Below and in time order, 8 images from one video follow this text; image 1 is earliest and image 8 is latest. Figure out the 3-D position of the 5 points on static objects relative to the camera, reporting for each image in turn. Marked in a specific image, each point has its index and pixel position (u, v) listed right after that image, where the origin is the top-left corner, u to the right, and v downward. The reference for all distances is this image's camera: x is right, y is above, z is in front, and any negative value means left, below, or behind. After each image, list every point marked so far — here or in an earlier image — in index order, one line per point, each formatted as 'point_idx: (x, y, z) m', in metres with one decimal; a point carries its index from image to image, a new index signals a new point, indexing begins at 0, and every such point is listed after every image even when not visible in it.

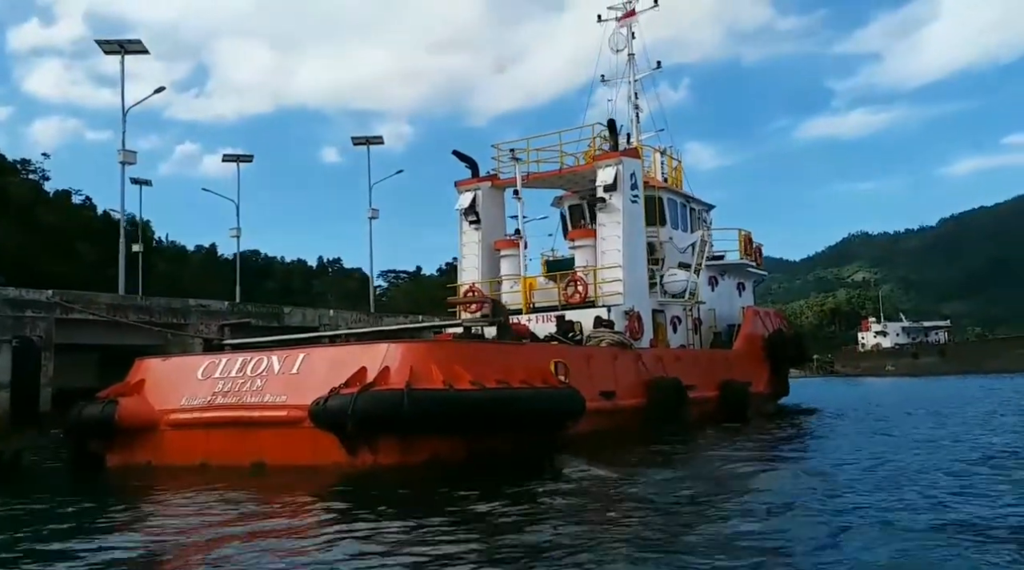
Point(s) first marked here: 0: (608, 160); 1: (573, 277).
0: (+1.6, +2.2, +16.4) m
1: (+1.0, +0.1, +15.9) m
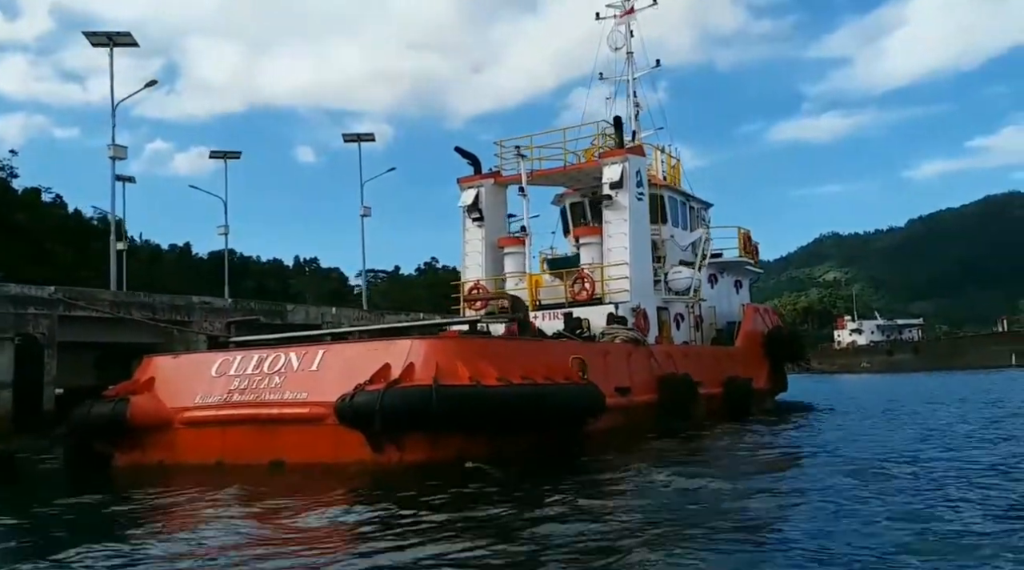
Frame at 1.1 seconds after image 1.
0: (+1.7, +2.2, +16.3) m
1: (+1.1, +0.2, +15.7) m
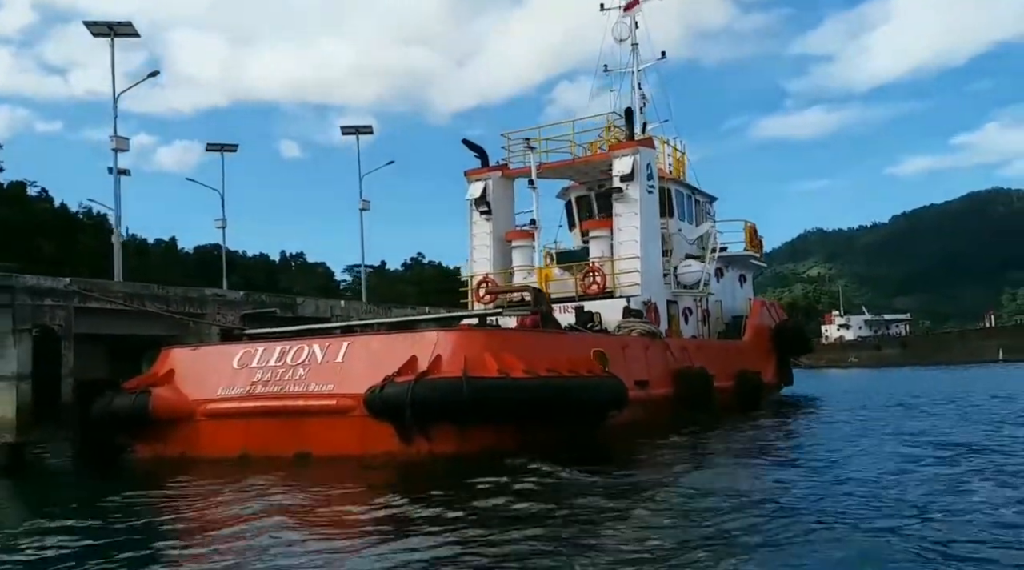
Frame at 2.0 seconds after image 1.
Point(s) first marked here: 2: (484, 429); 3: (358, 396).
0: (+1.9, +2.3, +16.3) m
1: (+1.3, +0.3, +15.7) m
2: (-0.2, -1.2, +8.2) m
3: (-1.3, -1.0, +8.3) m
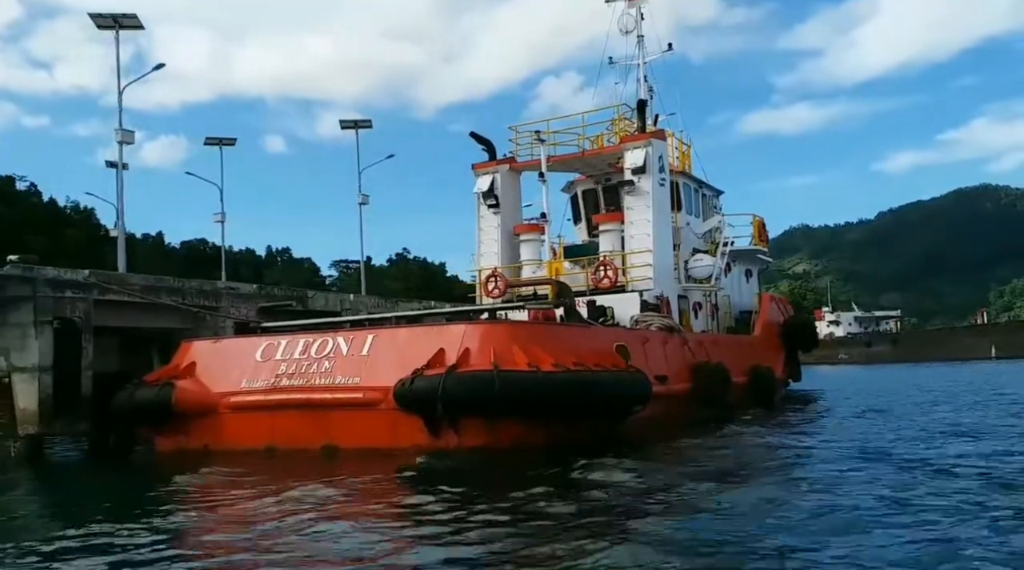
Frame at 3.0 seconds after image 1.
0: (+2.1, +2.4, +16.2) m
1: (+1.5, +0.4, +15.7) m
2: (0.0, -1.2, +8.2) m
3: (-1.1, -0.9, +8.3) m
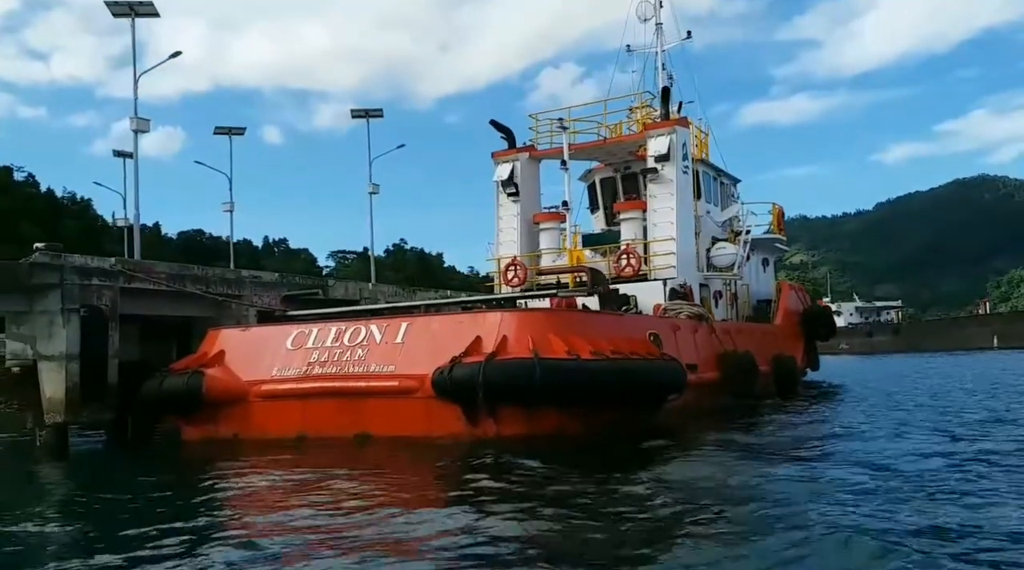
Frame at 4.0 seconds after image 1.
0: (+2.5, +2.6, +16.1) m
1: (+1.8, +0.6, +15.5) m
2: (+0.3, -1.1, +8.1) m
3: (-0.8, -0.8, +8.2) m
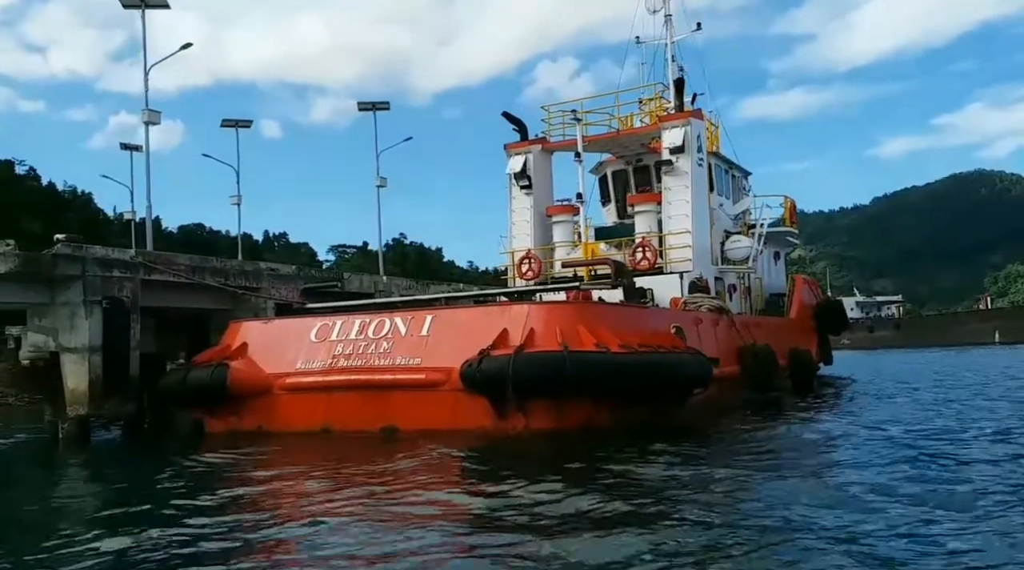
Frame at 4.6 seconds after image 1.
0: (+2.7, +2.7, +16.0) m
1: (+2.1, +0.7, +15.5) m
2: (+0.6, -1.0, +8.0) m
3: (-0.5, -0.7, +8.2) m
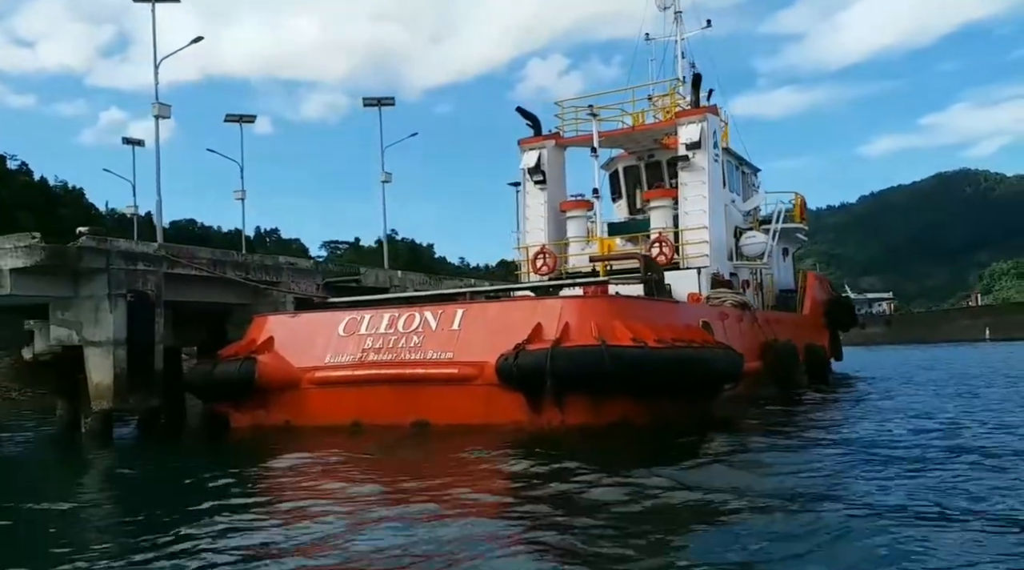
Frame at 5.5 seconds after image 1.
0: (+3.0, +2.8, +16.0) m
1: (+2.4, +0.8, +15.4) m
2: (+0.8, -0.9, +8.0) m
3: (-0.3, -0.7, +8.1) m
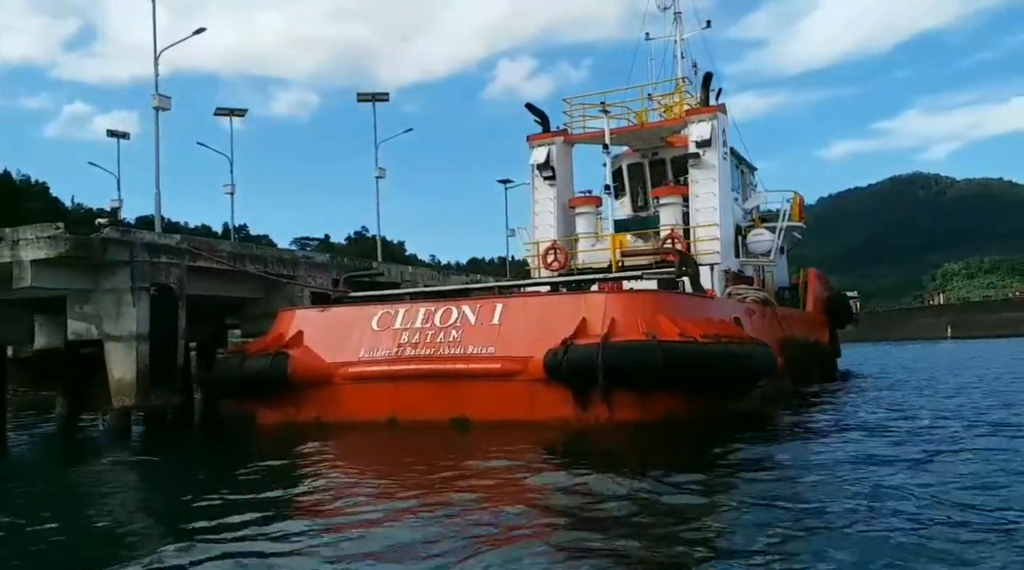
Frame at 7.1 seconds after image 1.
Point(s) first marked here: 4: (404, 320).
0: (+3.2, +2.8, +15.9) m
1: (+2.6, +0.8, +15.4) m
2: (+1.2, -0.9, +7.9) m
3: (+0.1, -0.6, +8.0) m
4: (-1.0, -0.3, +8.7) m
